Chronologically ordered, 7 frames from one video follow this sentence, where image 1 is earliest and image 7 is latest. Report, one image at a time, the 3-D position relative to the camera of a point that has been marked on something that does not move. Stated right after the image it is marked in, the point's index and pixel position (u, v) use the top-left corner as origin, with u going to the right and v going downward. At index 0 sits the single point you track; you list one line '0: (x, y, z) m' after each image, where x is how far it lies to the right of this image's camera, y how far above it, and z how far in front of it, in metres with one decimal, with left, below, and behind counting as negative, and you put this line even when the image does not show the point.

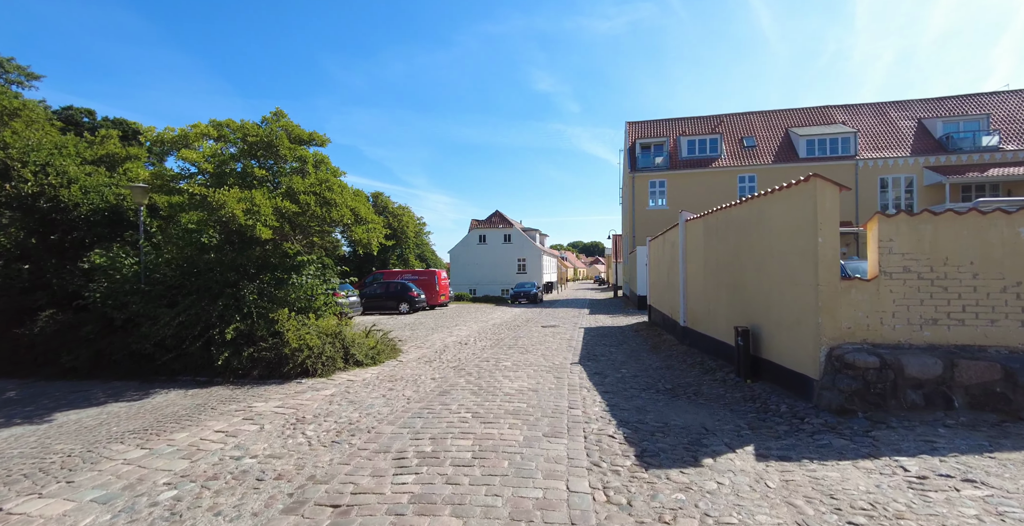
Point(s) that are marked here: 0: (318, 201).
0: (-3.5, +1.1, +8.1) m
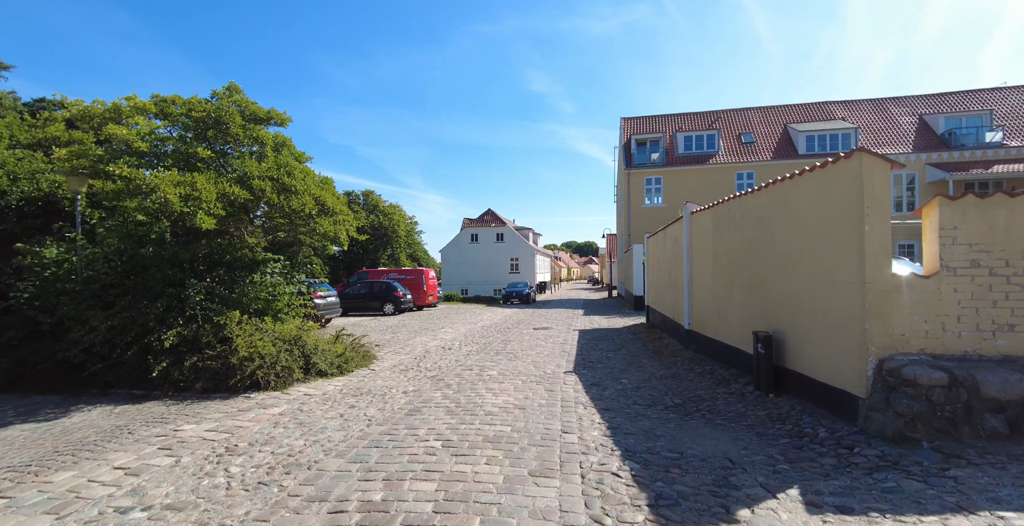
0: (-3.8, +1.2, +7.1) m
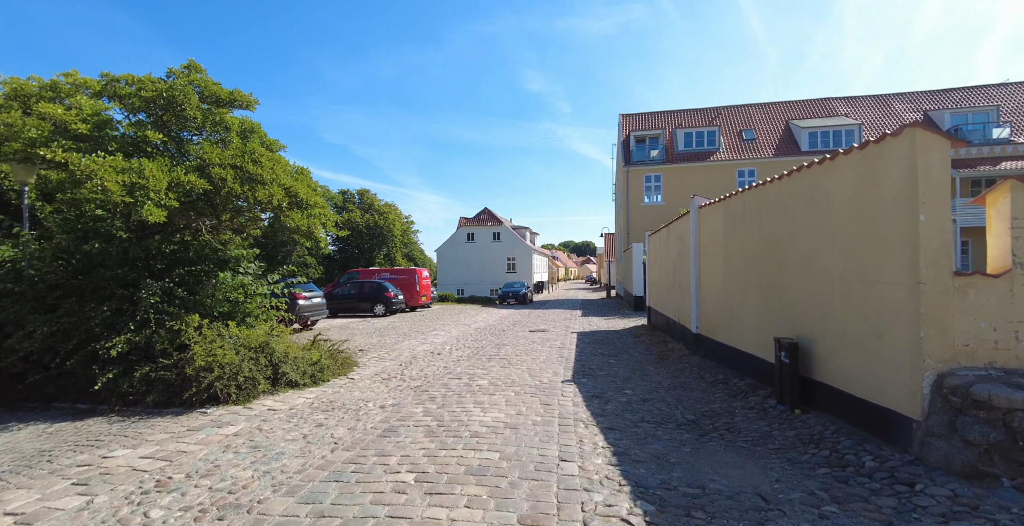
0: (-3.9, +1.2, +6.3) m
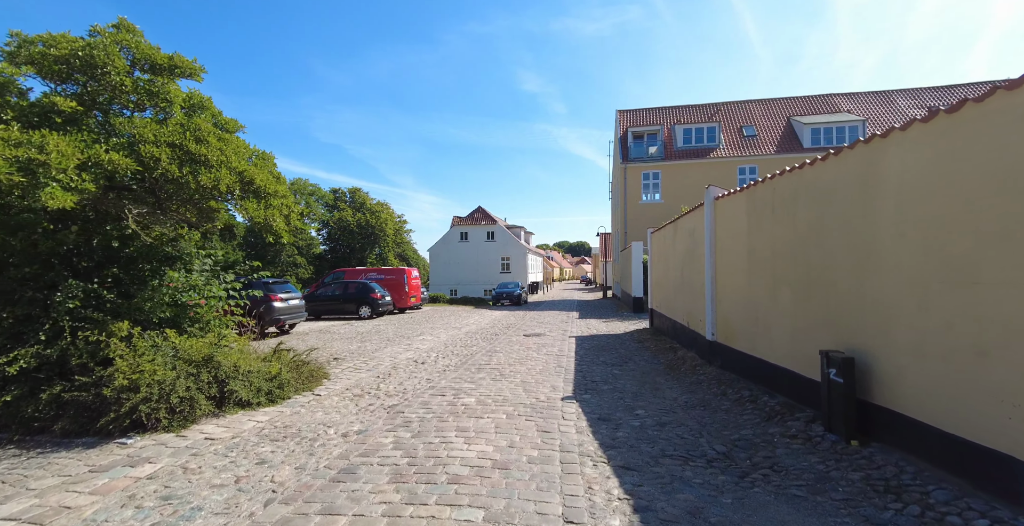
0: (-4.0, +1.3, +5.3) m
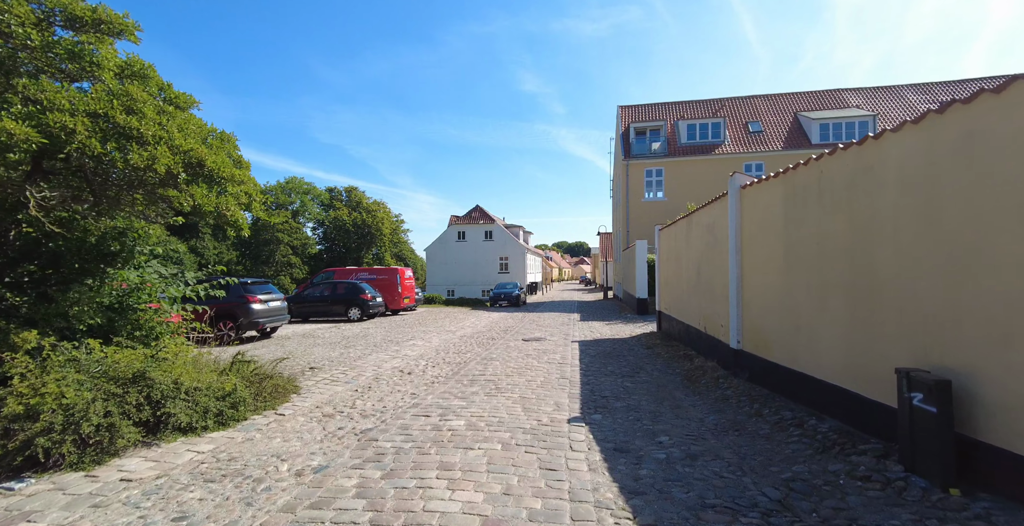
0: (-4.0, +1.3, +4.4) m
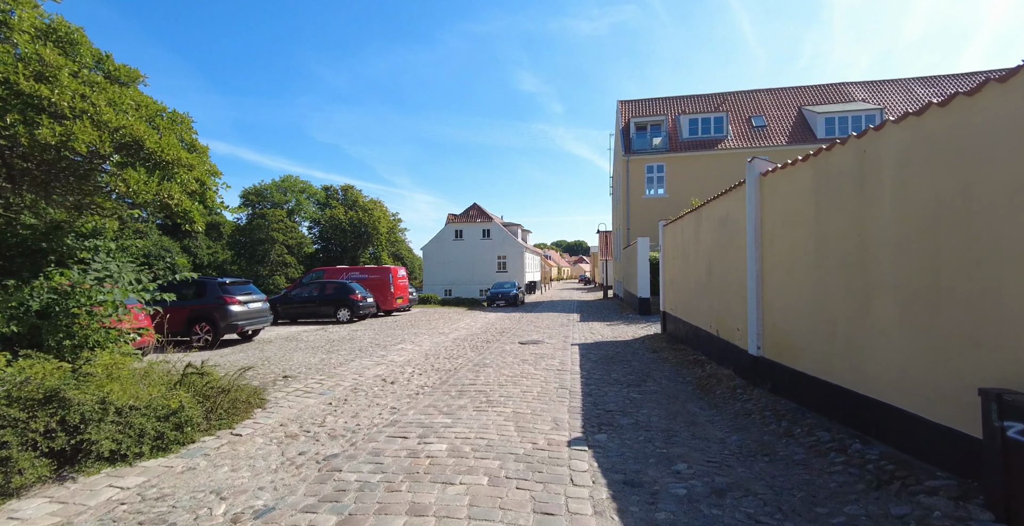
0: (-4.1, +1.3, +3.6) m
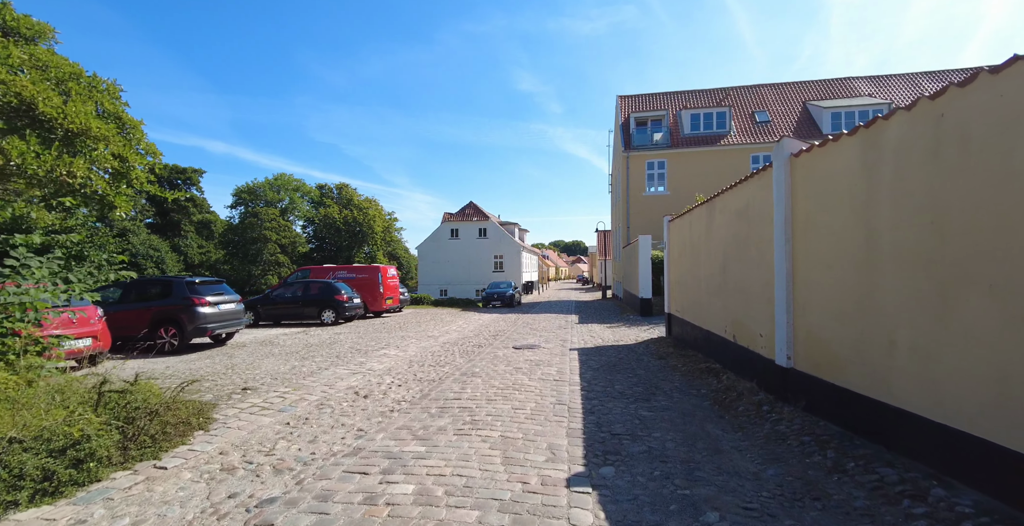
0: (-4.2, +1.4, +2.7) m
